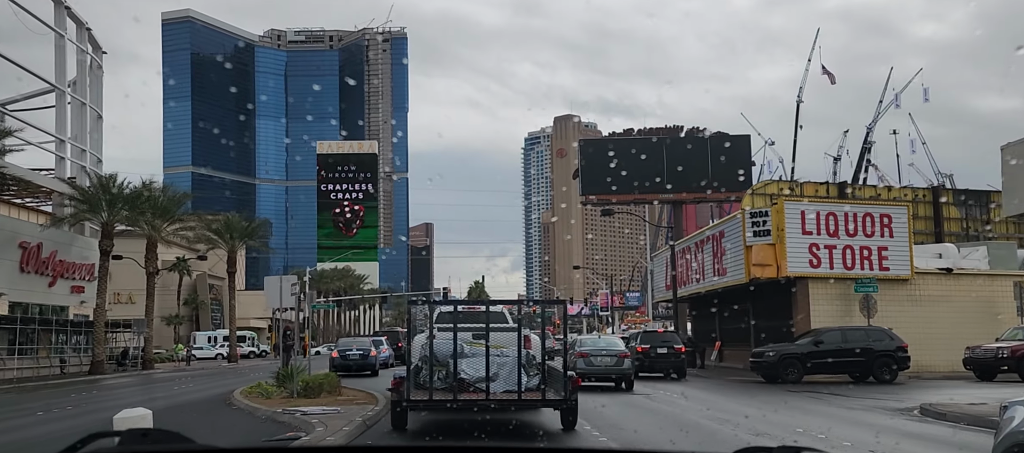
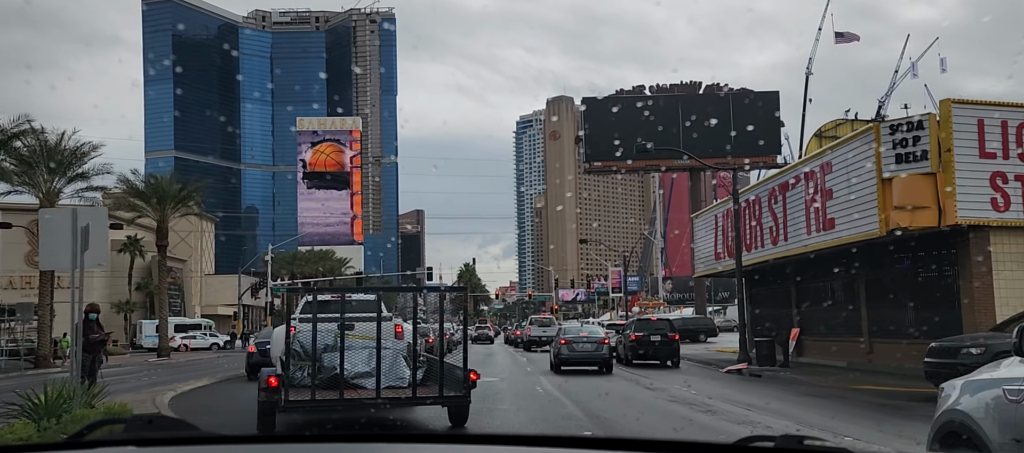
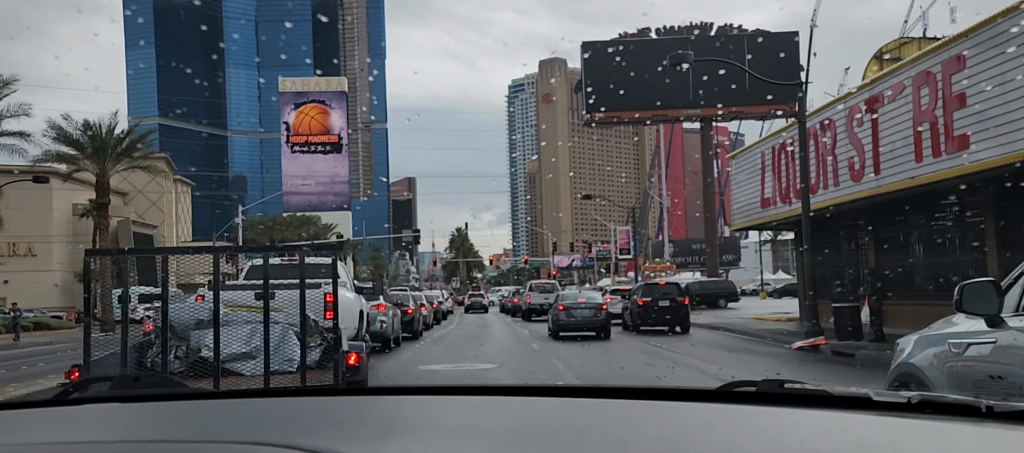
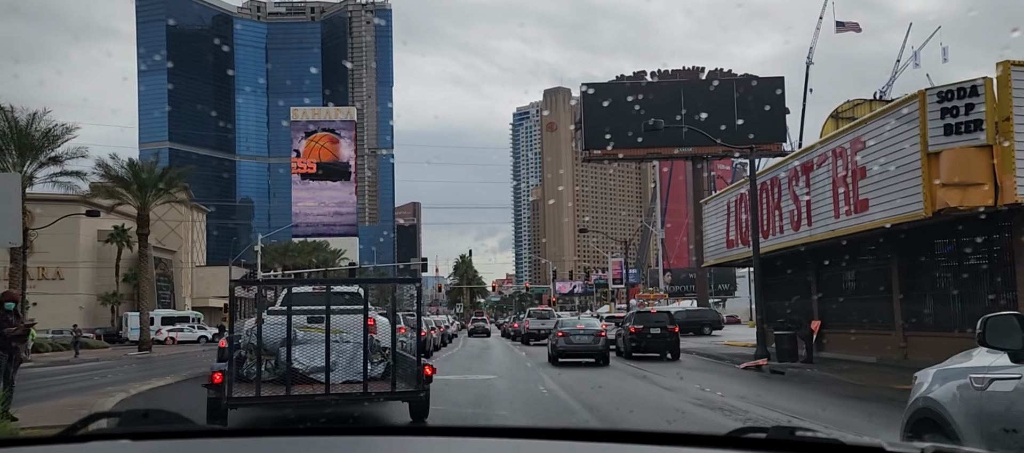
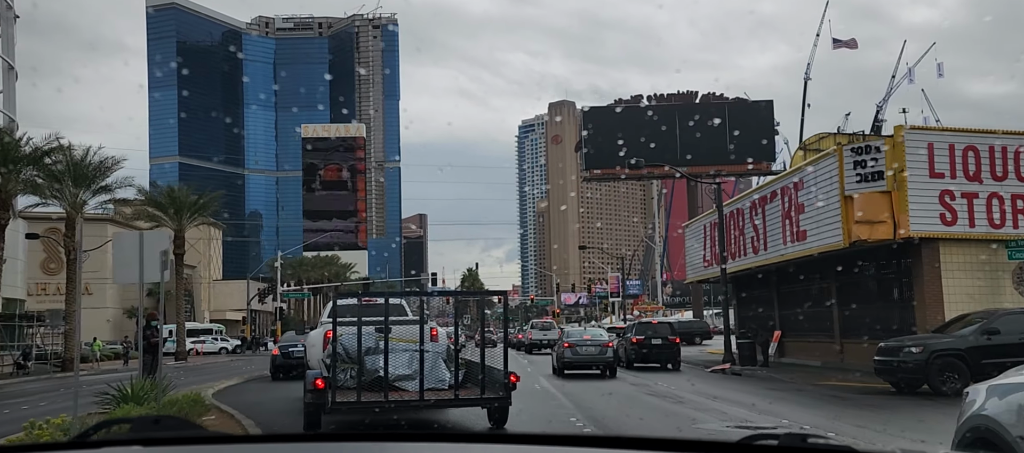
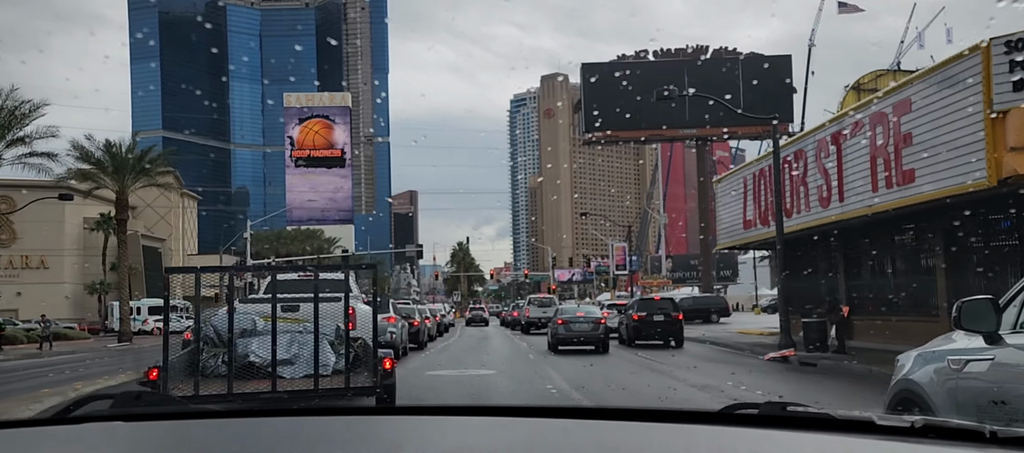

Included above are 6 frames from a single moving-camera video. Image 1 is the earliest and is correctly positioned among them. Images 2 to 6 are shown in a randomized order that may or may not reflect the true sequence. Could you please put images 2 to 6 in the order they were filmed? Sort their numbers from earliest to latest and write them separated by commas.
5, 2, 4, 6, 3
